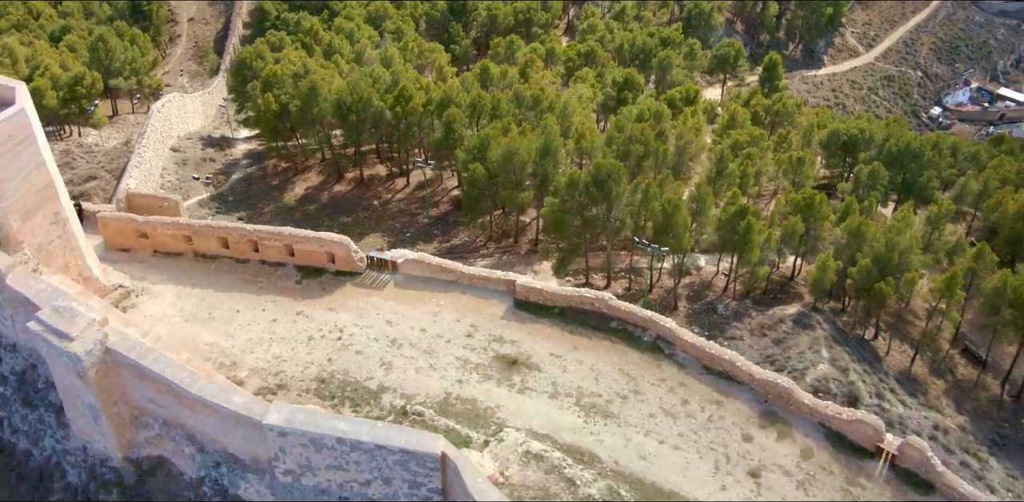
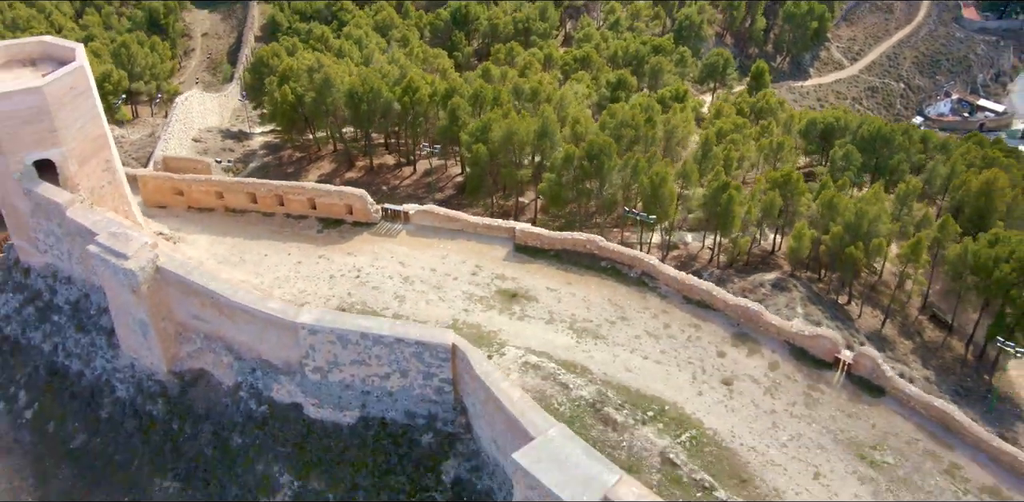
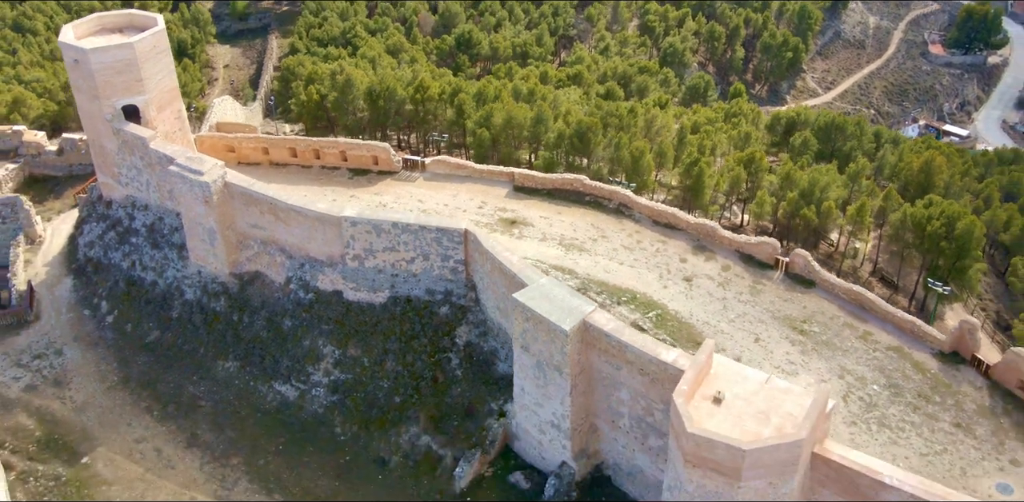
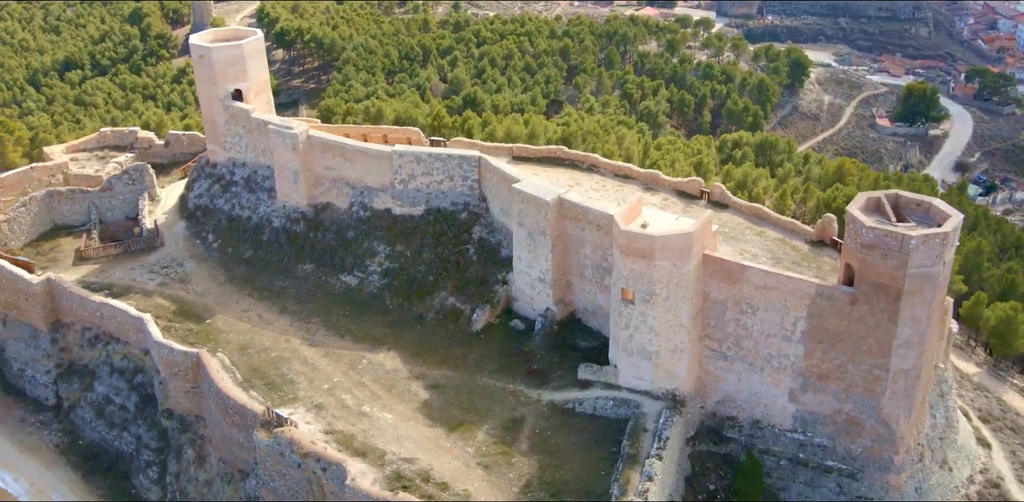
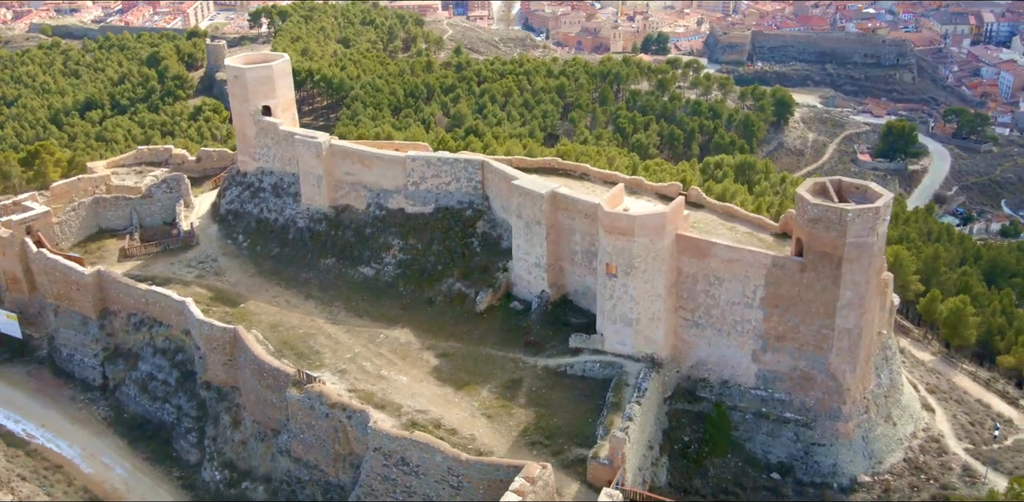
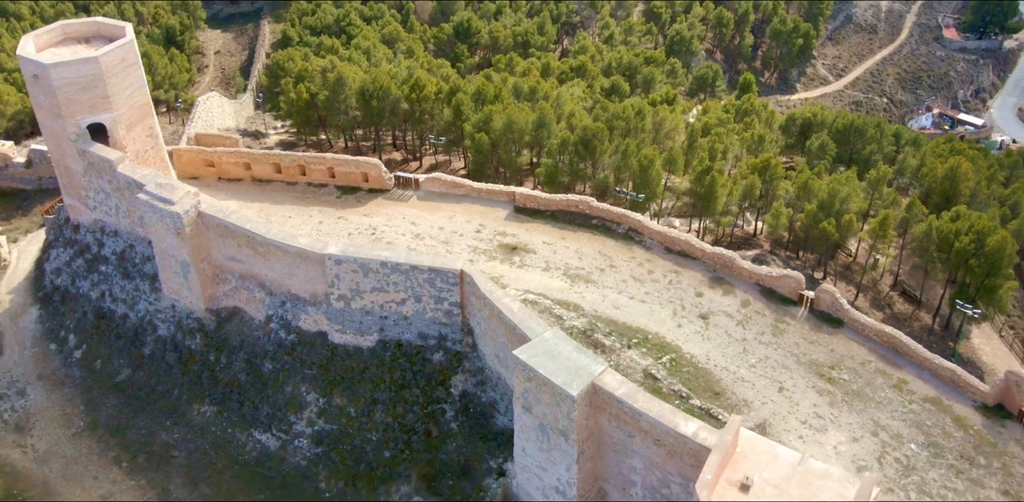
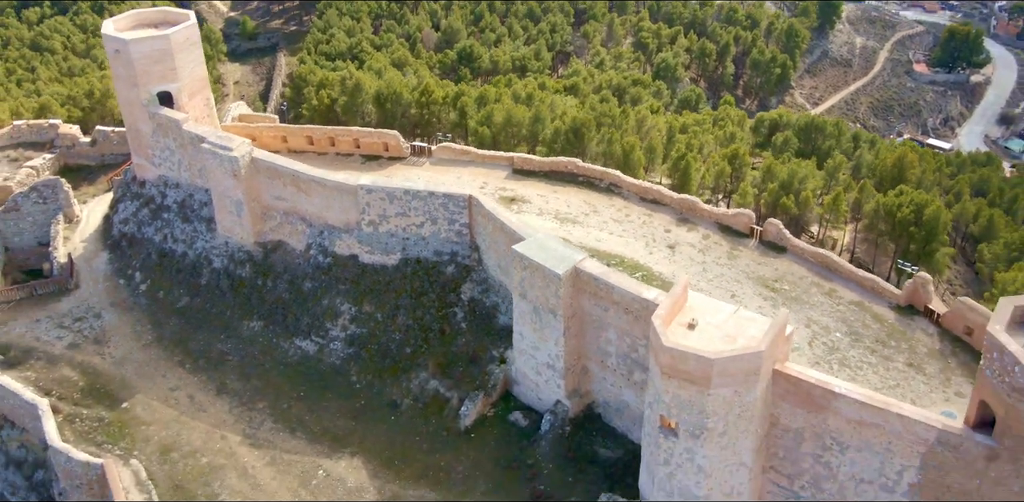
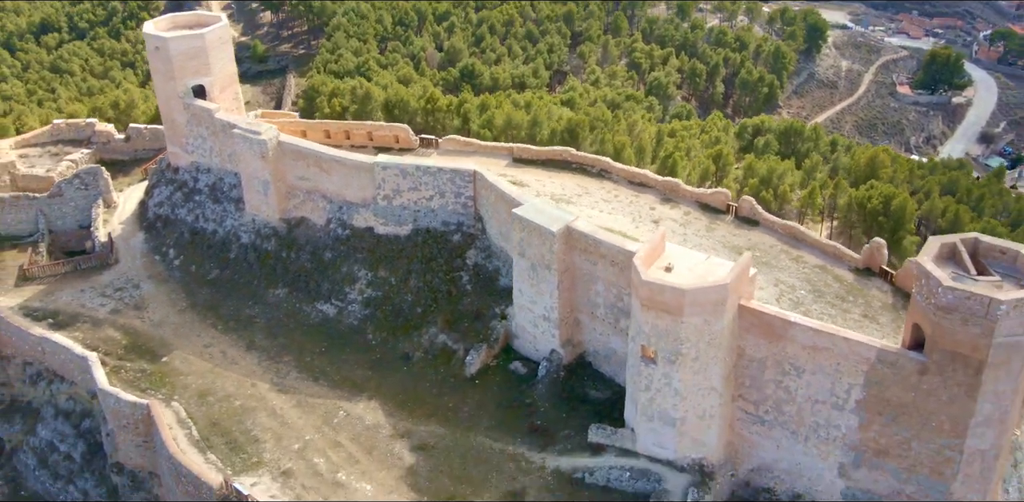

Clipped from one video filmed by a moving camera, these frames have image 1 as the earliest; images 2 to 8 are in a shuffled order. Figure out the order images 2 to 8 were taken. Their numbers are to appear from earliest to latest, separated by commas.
2, 6, 3, 7, 8, 4, 5
